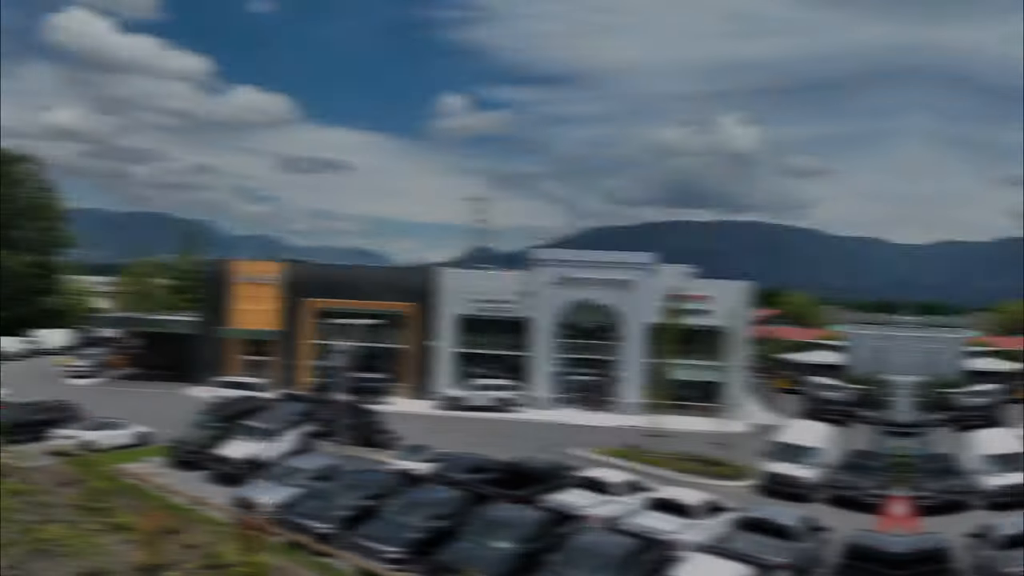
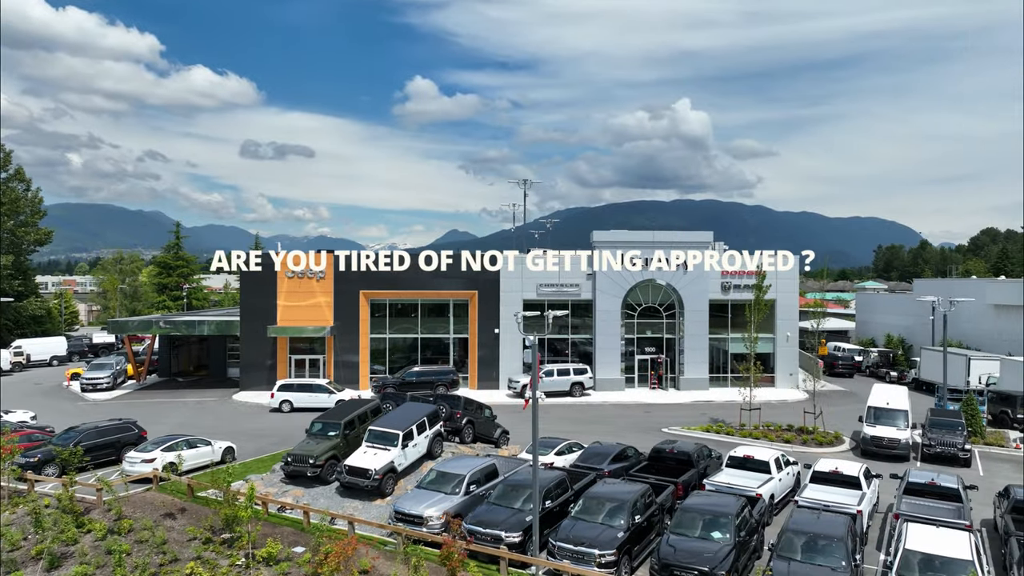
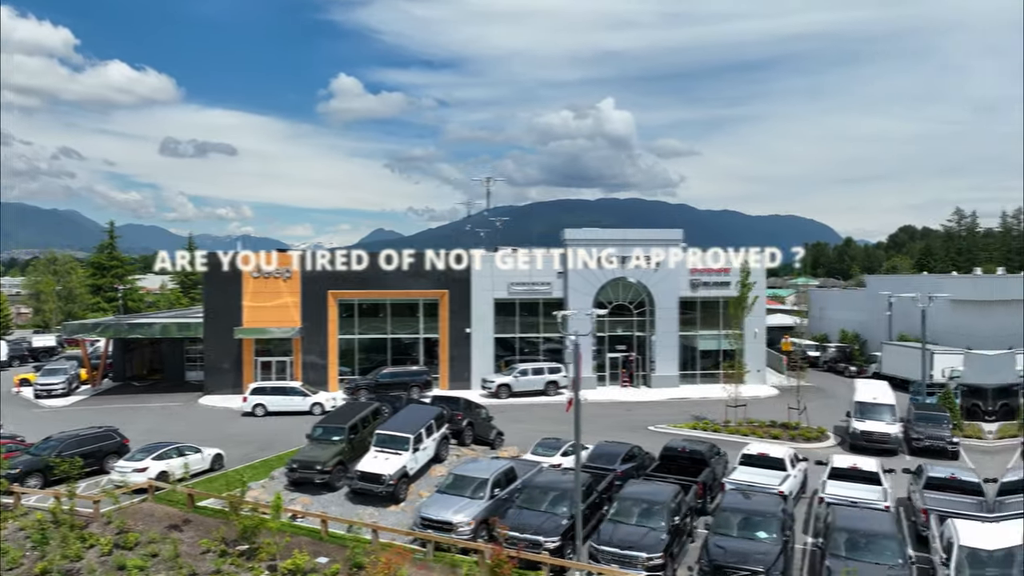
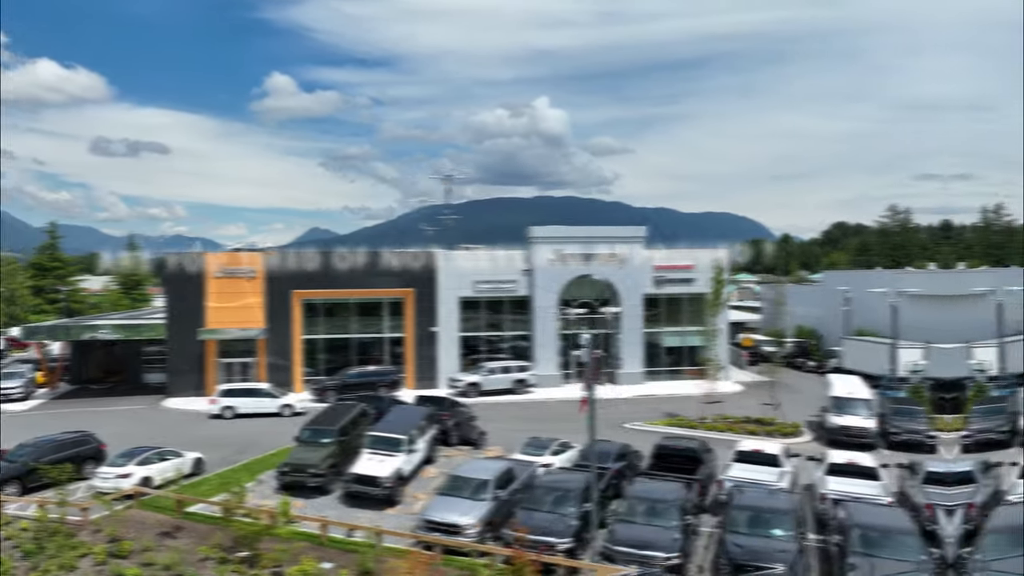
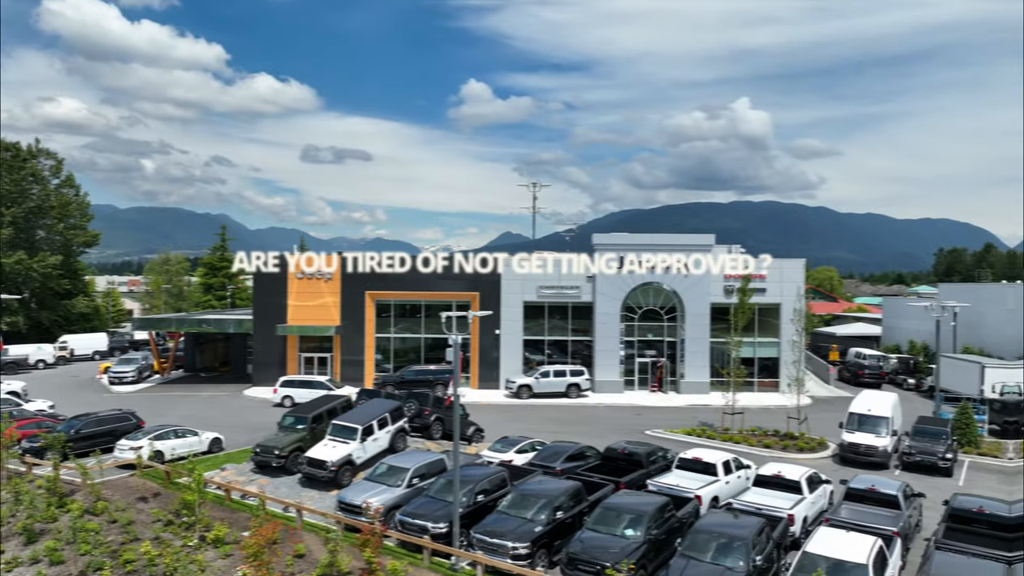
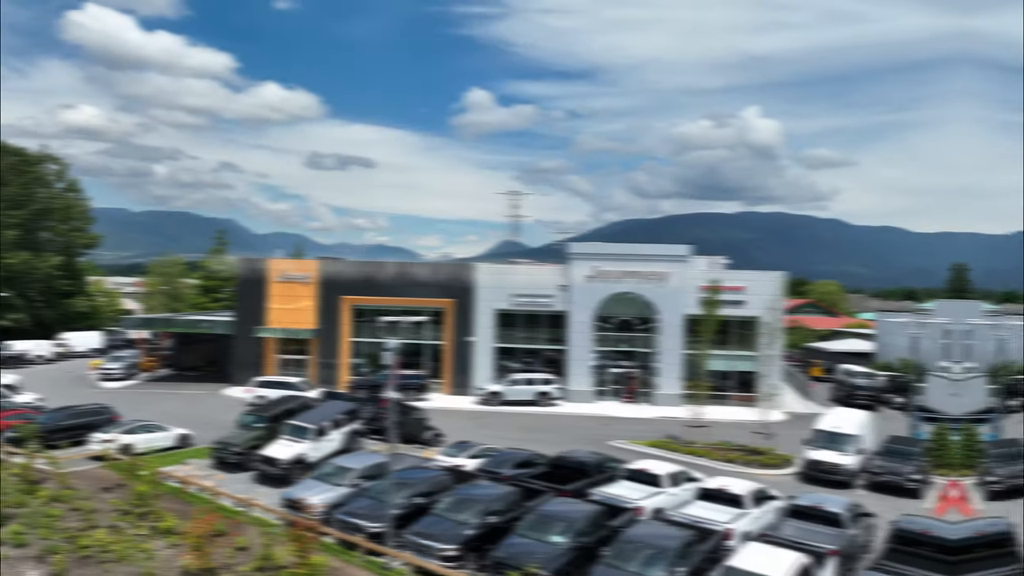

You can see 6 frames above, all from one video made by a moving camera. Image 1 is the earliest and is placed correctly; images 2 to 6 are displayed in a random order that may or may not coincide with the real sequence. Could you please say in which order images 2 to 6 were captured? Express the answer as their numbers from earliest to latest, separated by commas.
6, 5, 2, 3, 4
